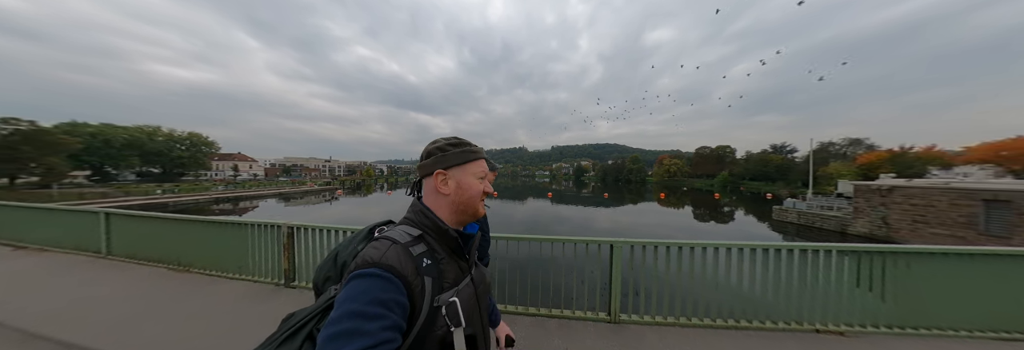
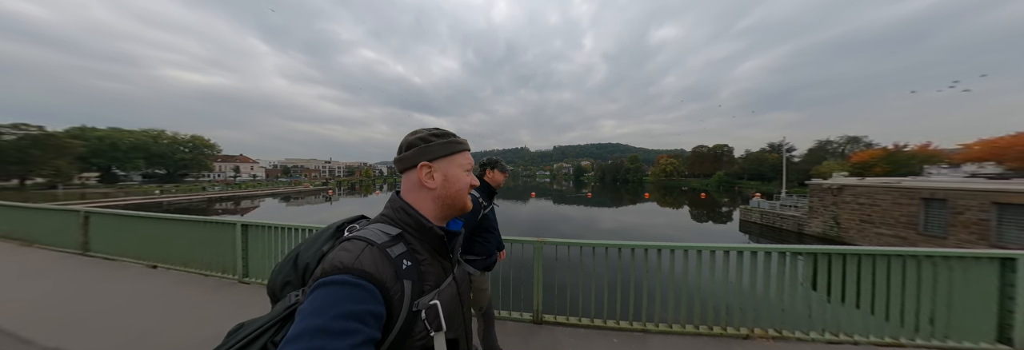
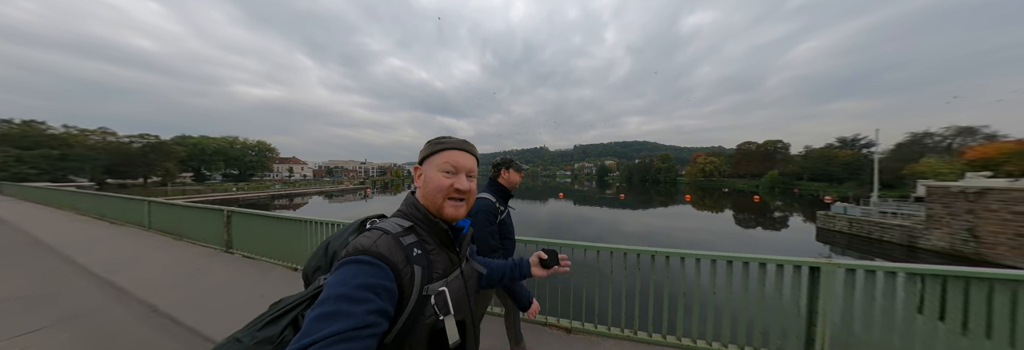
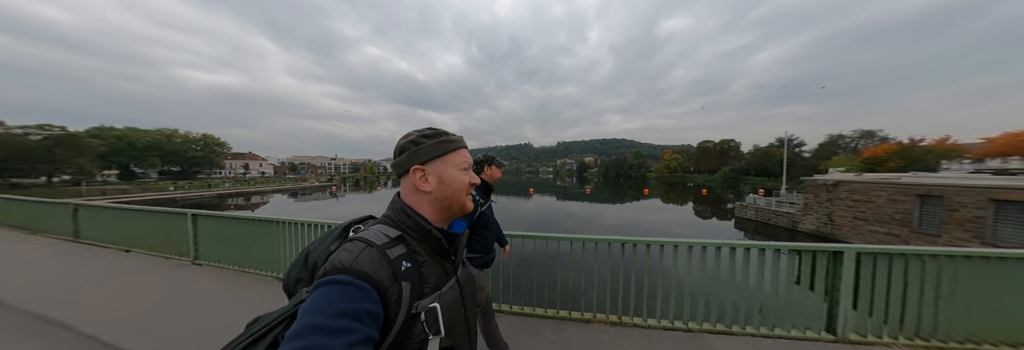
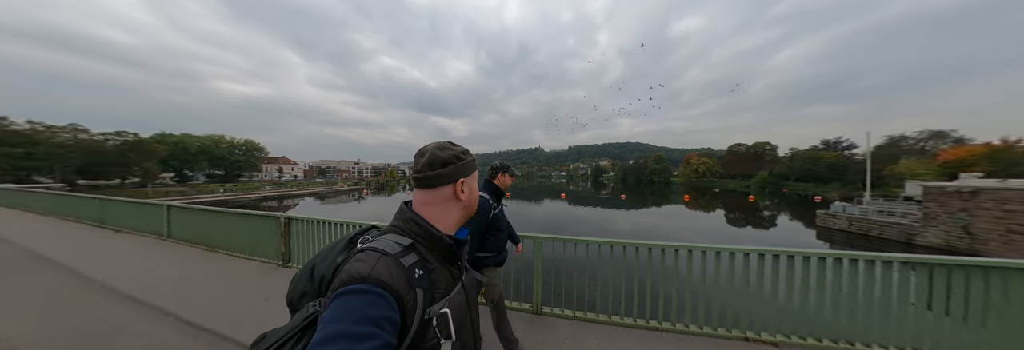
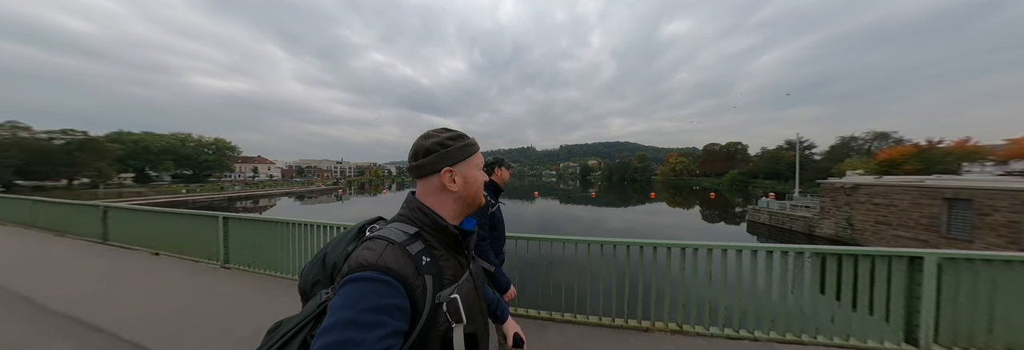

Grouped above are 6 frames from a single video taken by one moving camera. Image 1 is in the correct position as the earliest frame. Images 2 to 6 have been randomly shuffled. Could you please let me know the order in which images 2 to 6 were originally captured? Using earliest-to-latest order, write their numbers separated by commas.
5, 3, 2, 6, 4
